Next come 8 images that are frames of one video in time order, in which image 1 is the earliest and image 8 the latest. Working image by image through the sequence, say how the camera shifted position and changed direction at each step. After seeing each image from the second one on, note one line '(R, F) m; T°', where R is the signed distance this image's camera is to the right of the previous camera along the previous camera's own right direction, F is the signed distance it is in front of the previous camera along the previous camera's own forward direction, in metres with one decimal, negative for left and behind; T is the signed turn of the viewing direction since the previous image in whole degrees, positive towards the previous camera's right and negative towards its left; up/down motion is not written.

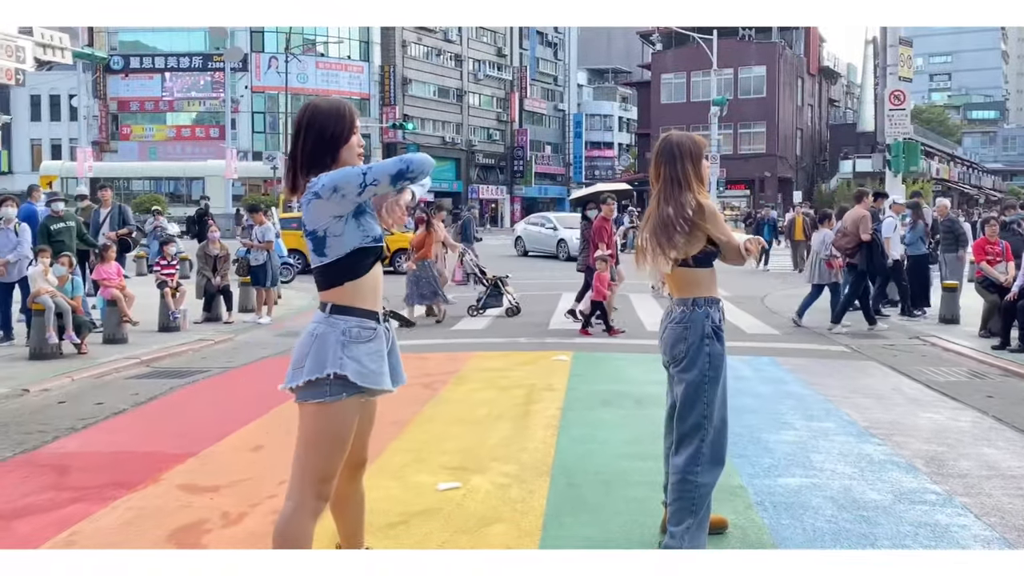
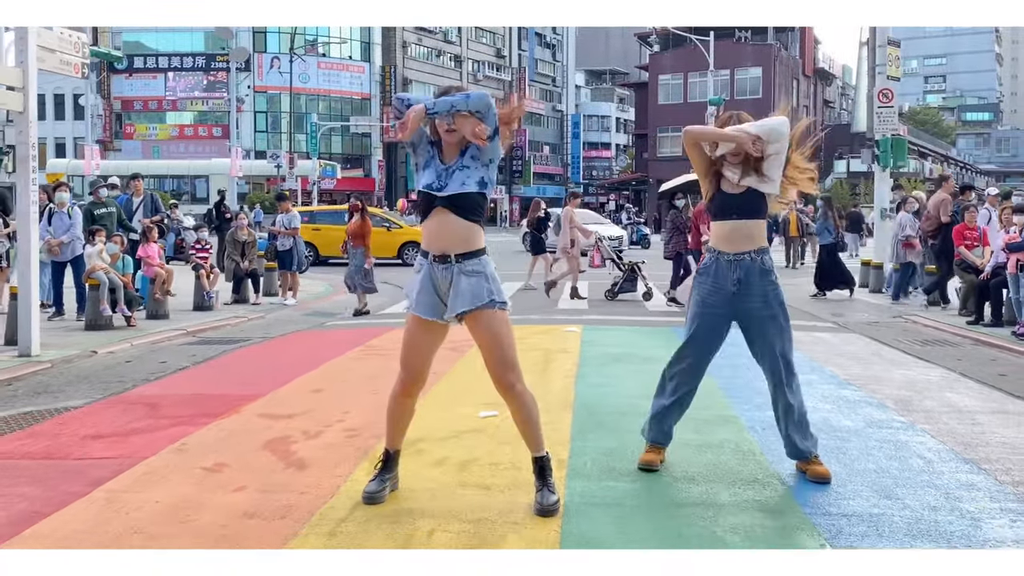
(-0.2, -1.0) m; 0°
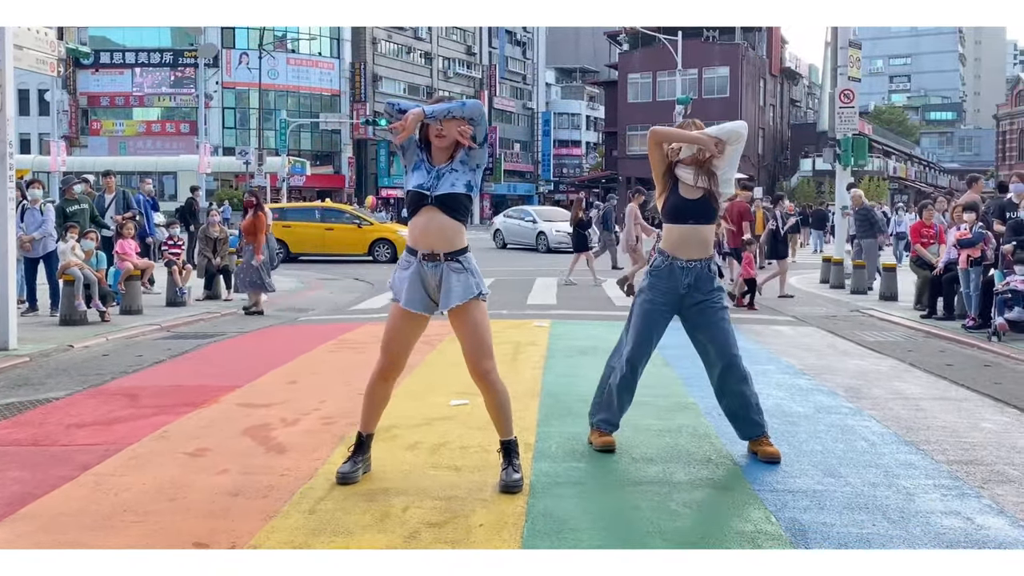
(0.0, -0.3) m; +2°
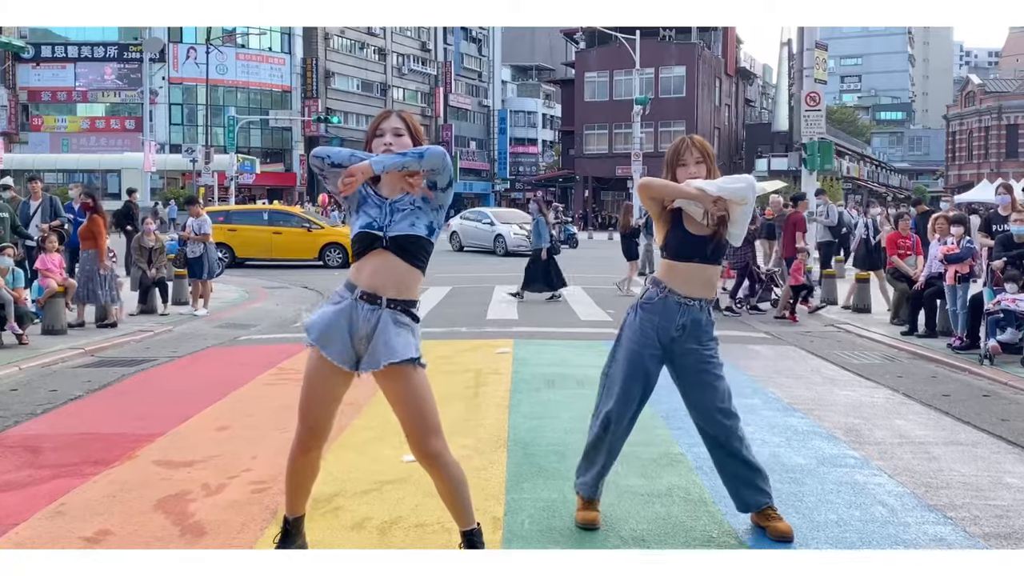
(0.0, +0.9) m; +3°
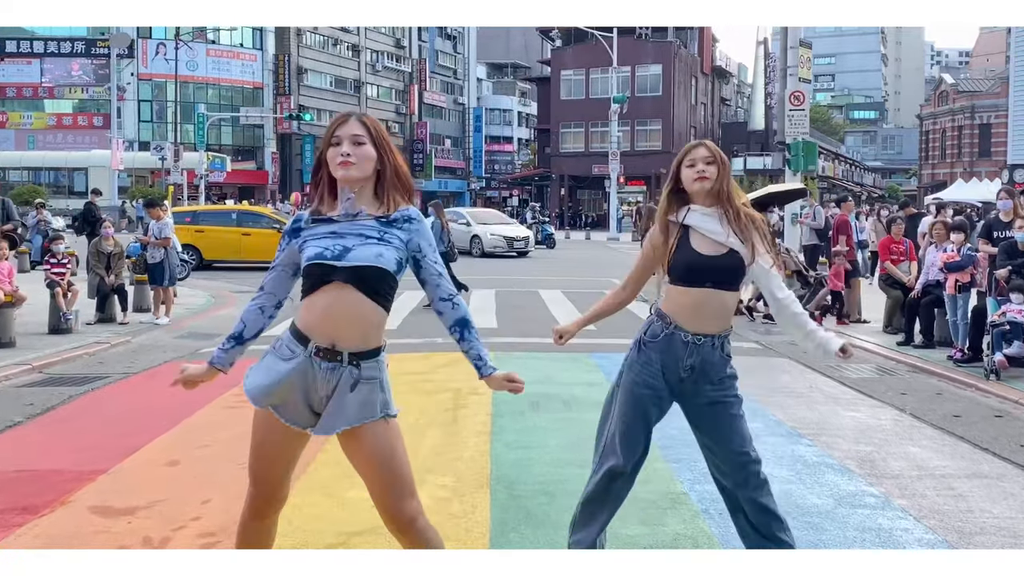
(0.0, +0.6) m; +1°
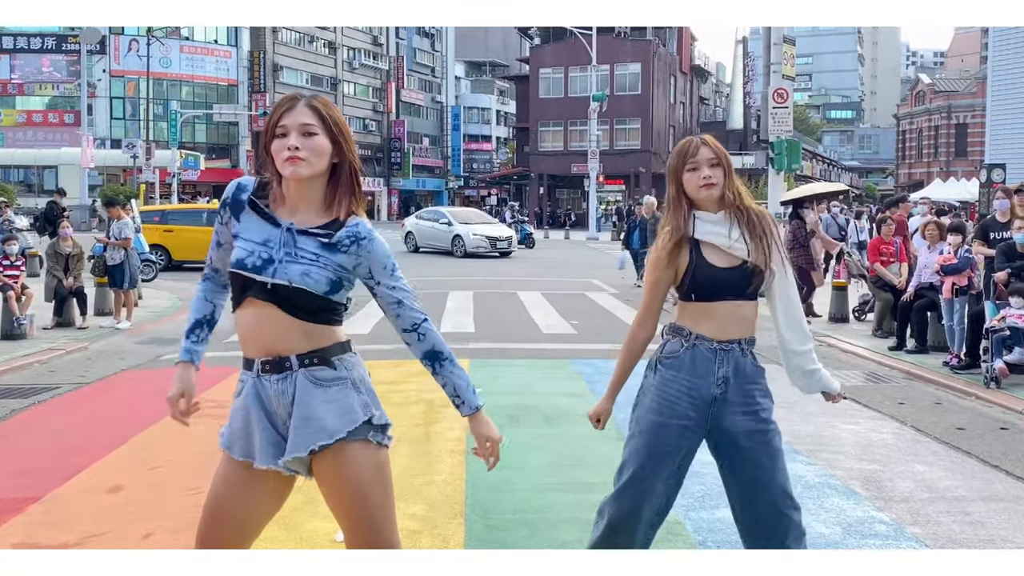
(0.0, +0.5) m; +1°
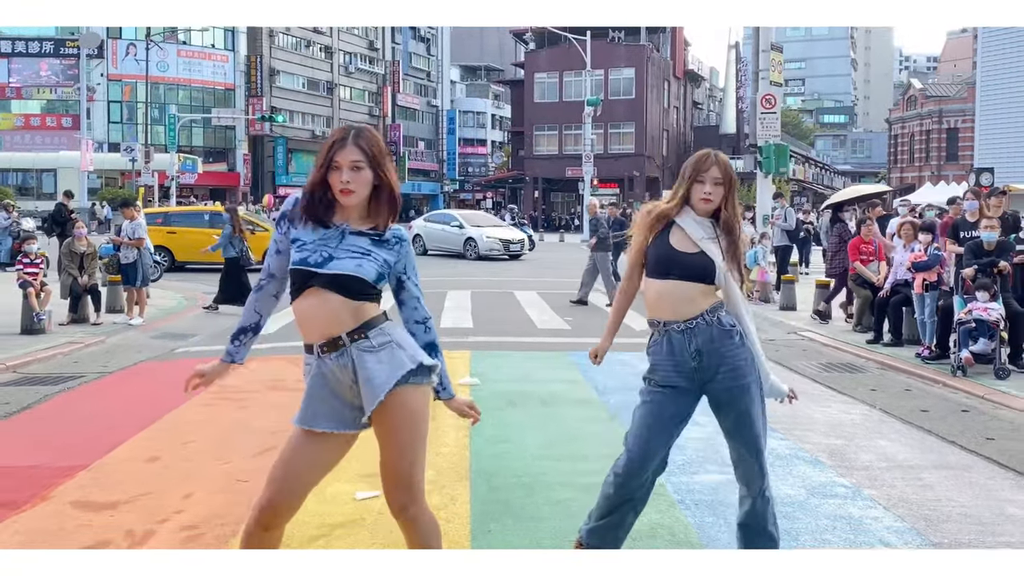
(0.0, -0.6) m; 0°
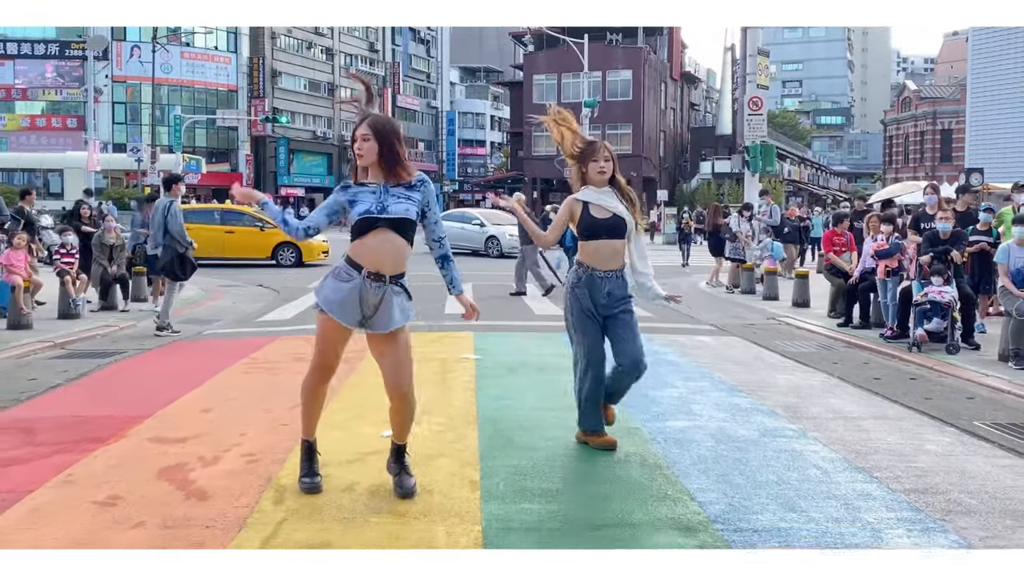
(0.0, -1.0) m; 0°
